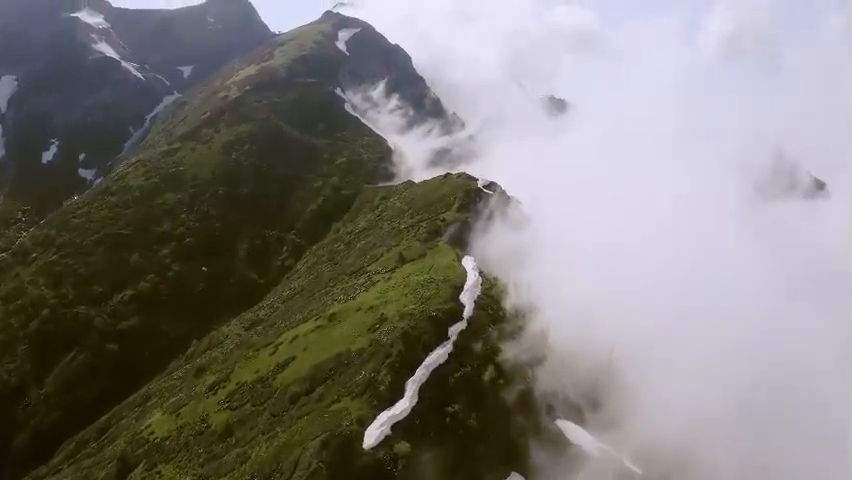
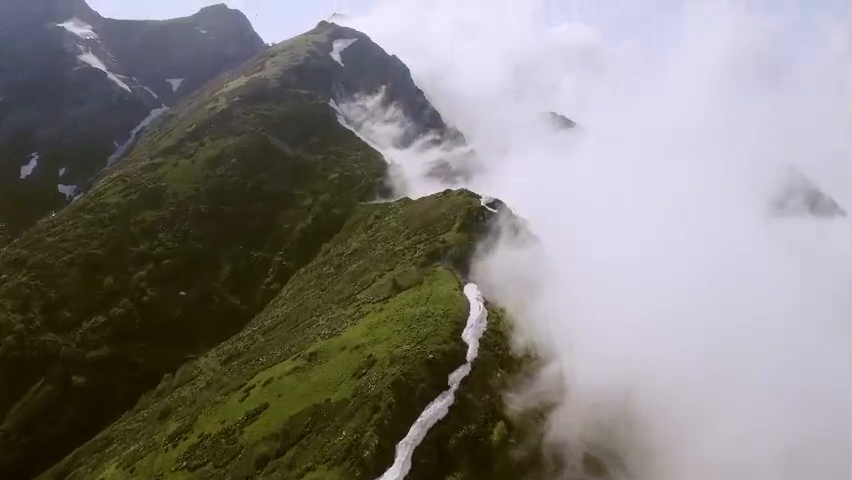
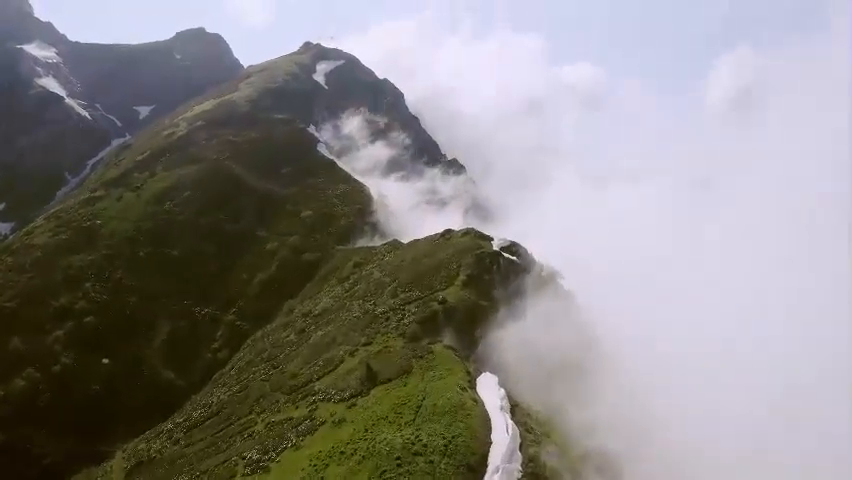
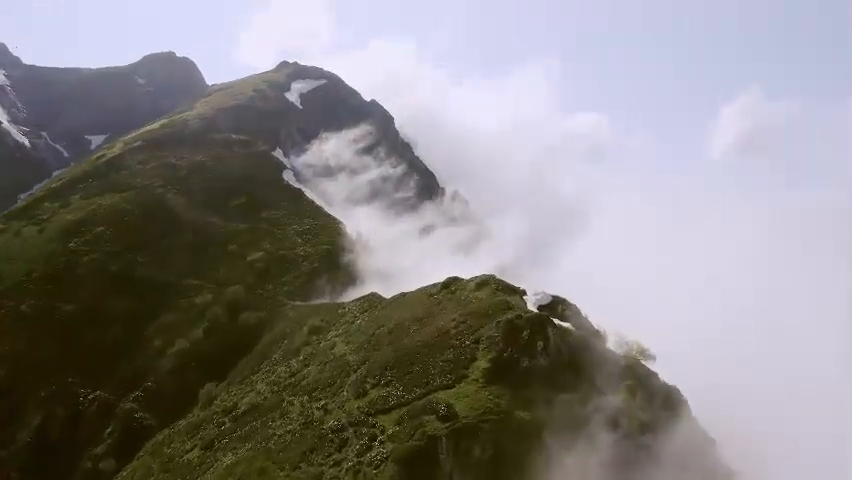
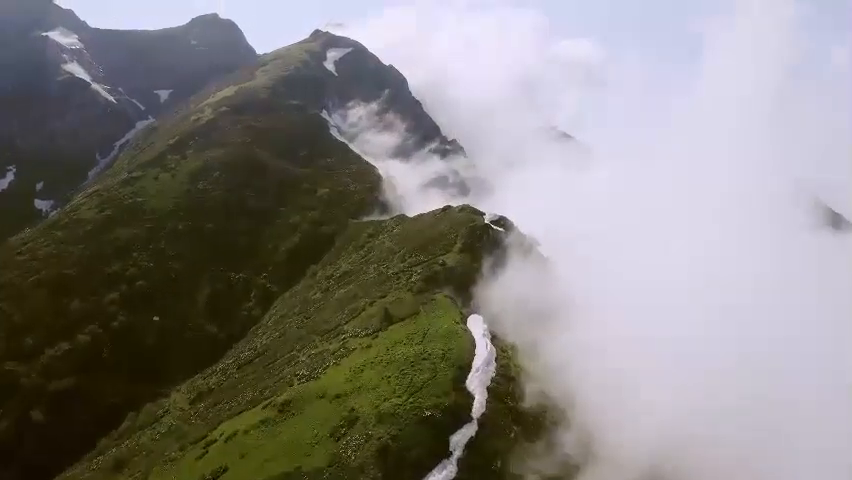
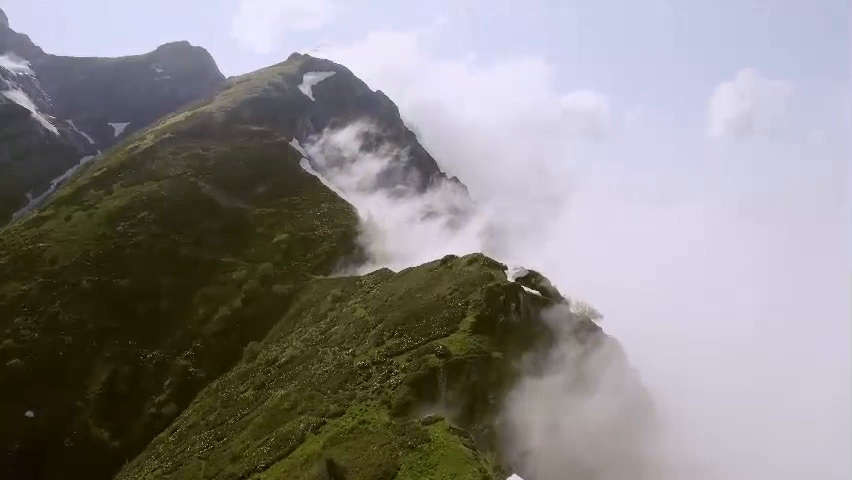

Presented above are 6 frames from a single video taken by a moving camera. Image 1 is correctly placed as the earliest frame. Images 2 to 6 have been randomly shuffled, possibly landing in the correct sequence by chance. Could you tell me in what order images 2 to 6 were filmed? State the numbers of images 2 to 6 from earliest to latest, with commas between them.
2, 5, 3, 6, 4
